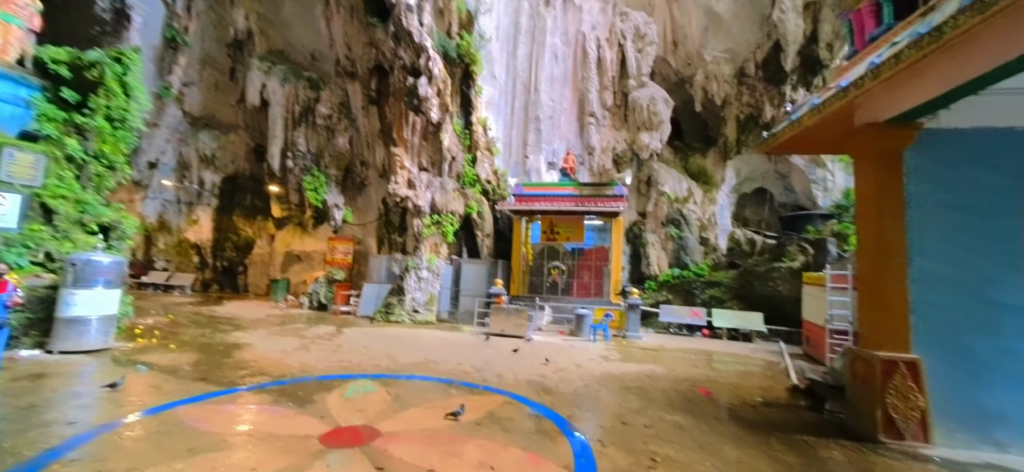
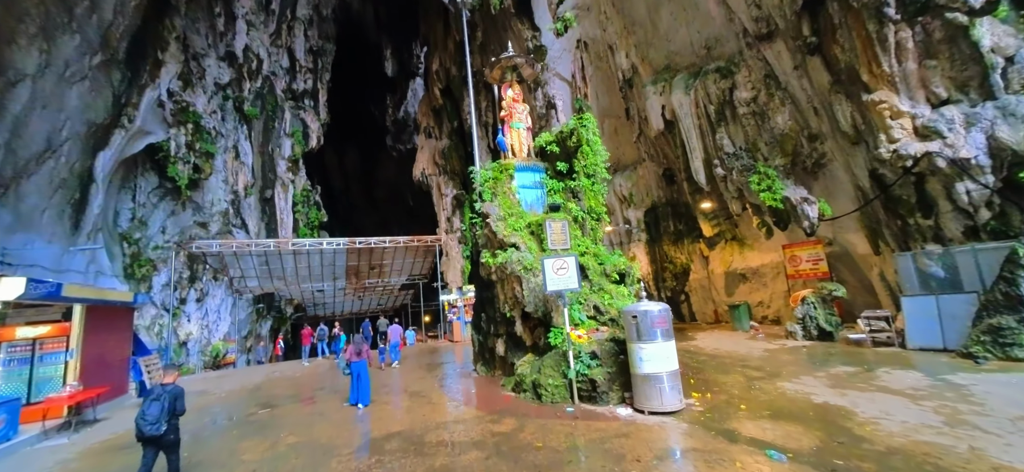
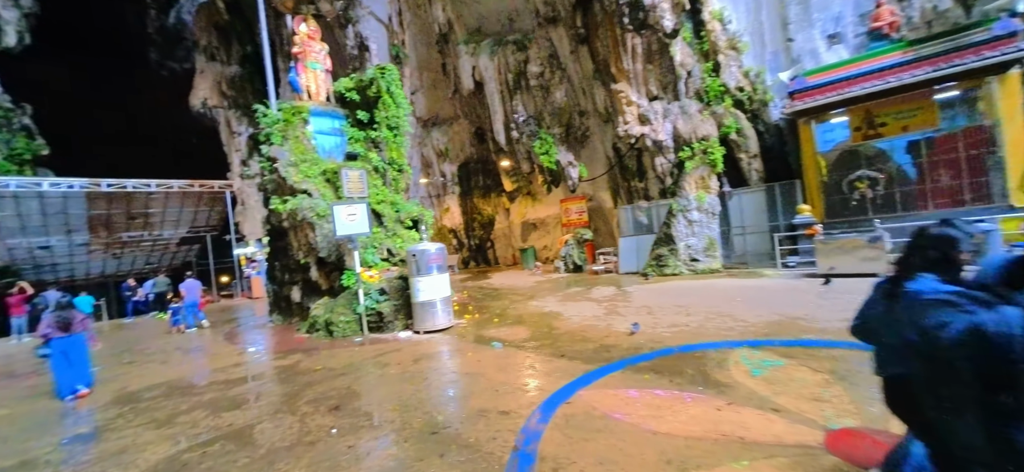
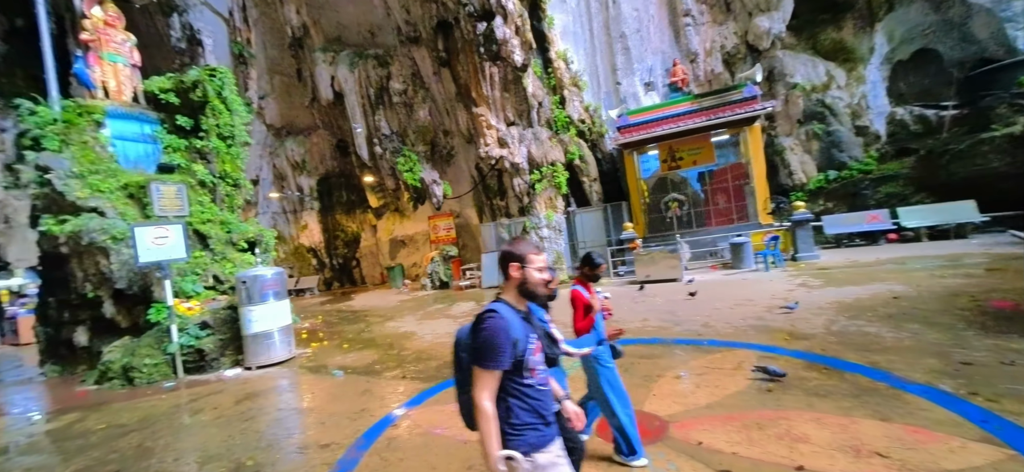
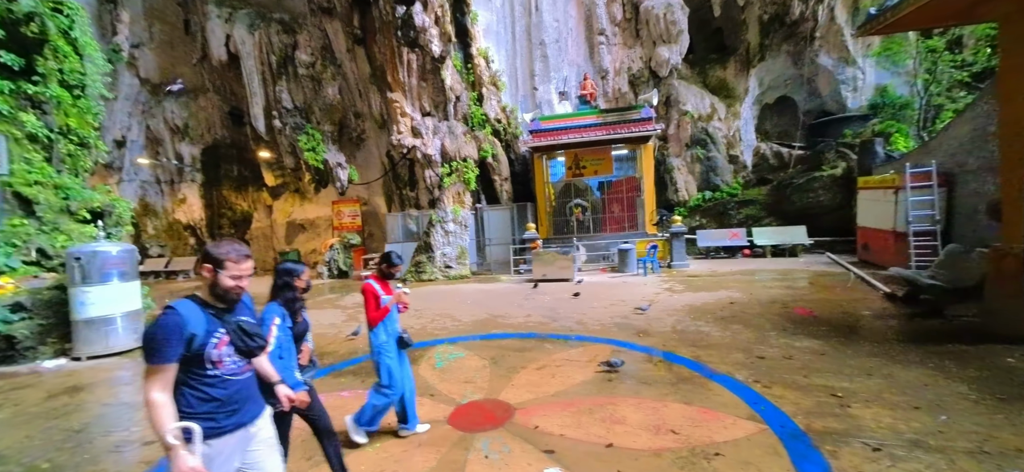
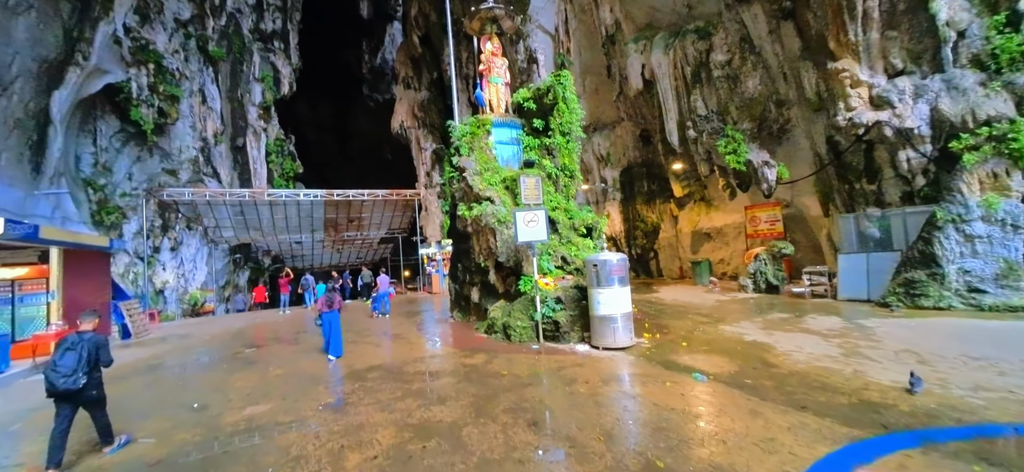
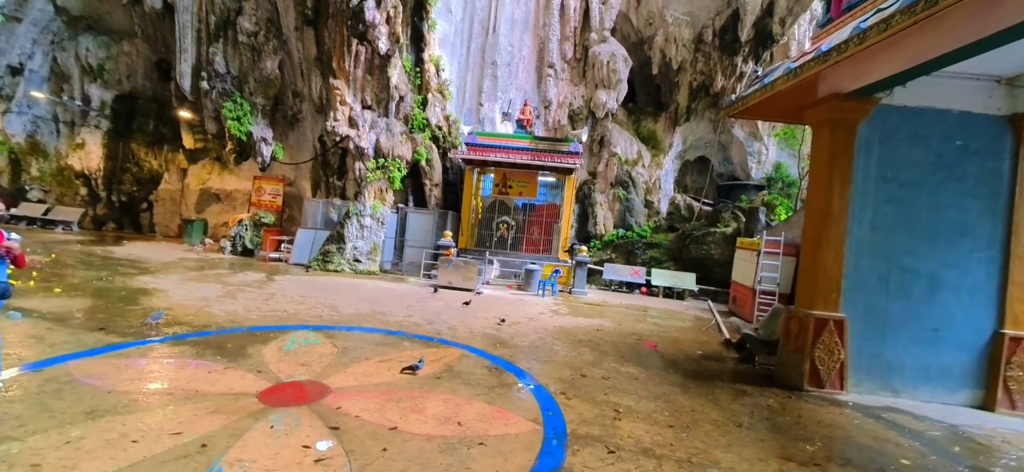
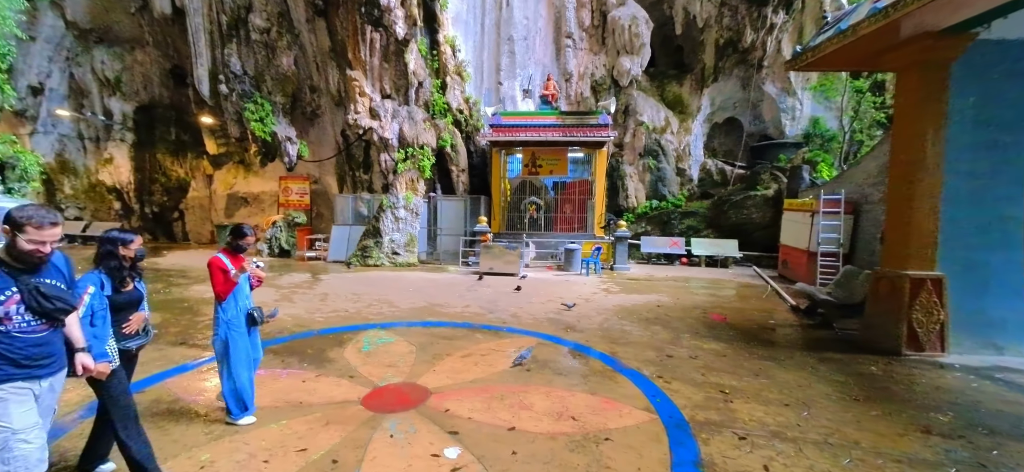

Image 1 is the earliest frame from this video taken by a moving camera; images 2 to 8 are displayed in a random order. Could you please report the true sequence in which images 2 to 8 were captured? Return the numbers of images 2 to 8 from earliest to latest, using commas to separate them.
7, 8, 5, 4, 3, 6, 2
